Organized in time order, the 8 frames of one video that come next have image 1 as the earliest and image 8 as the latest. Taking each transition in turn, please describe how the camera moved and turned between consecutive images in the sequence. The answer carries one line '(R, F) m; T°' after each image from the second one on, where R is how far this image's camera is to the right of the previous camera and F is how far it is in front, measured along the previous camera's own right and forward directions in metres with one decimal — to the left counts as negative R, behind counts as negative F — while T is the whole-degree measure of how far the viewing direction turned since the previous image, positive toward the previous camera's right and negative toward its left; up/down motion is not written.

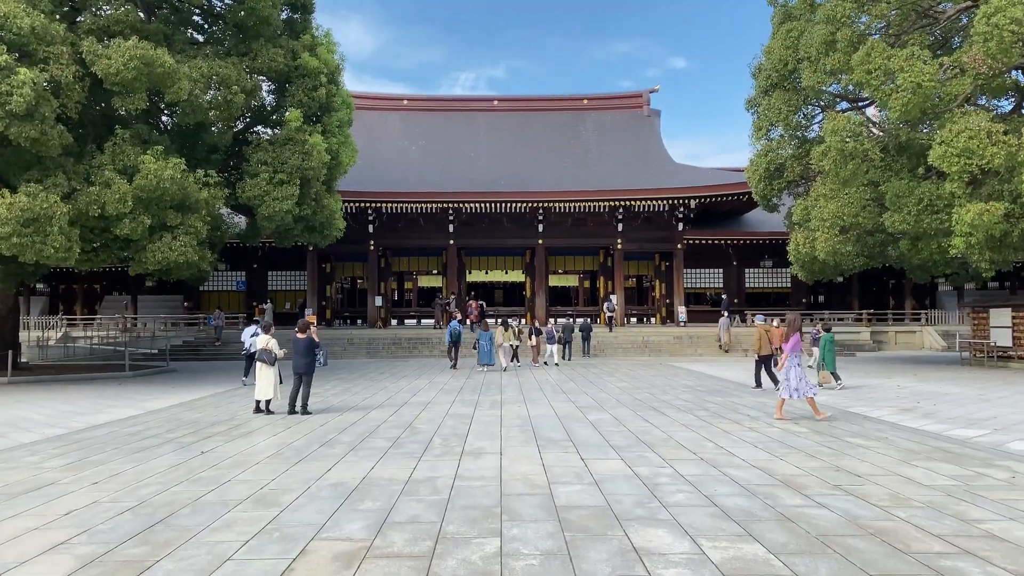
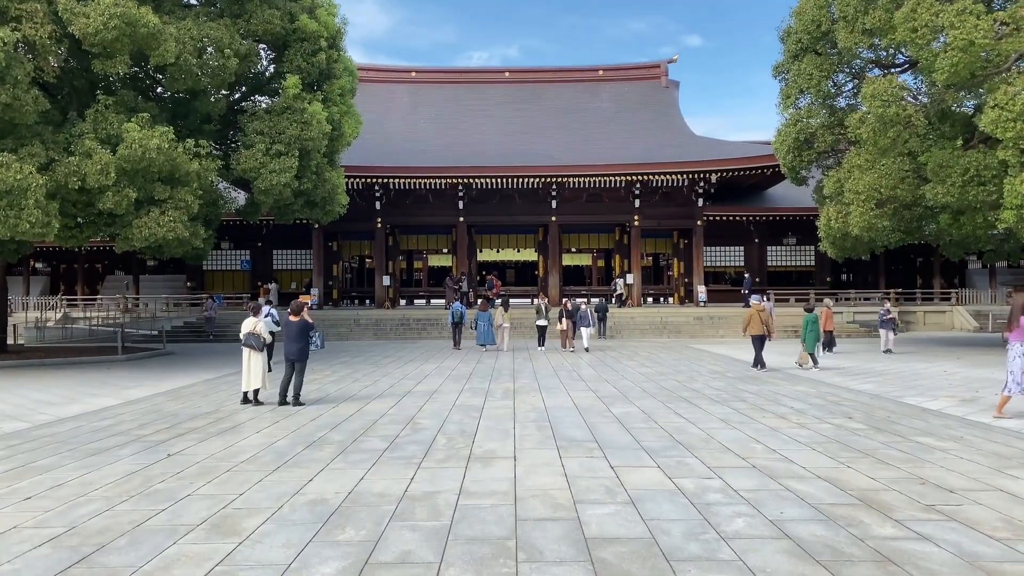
(0.0, +0.8) m; -1°
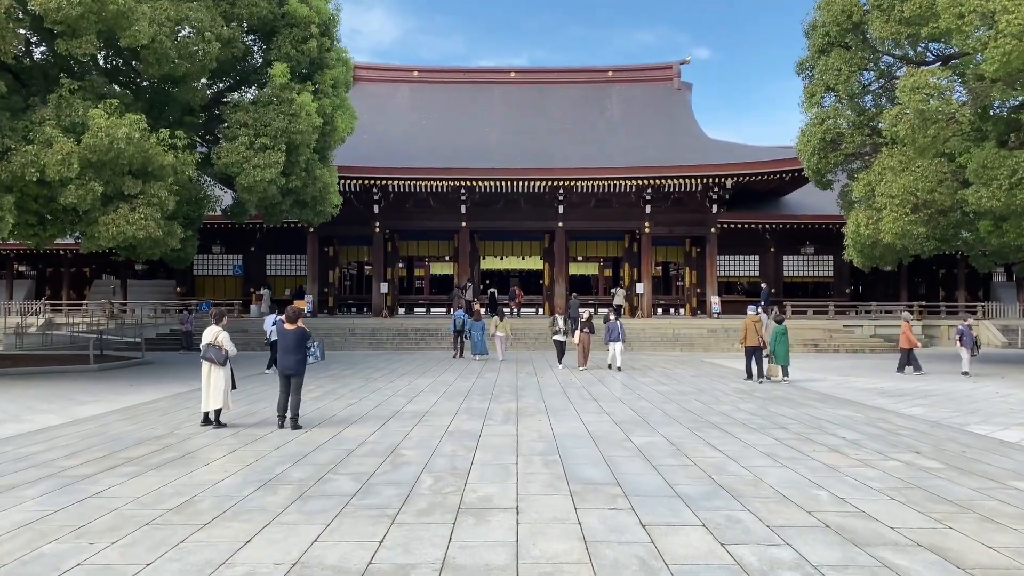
(0.0, +1.0) m; 0°
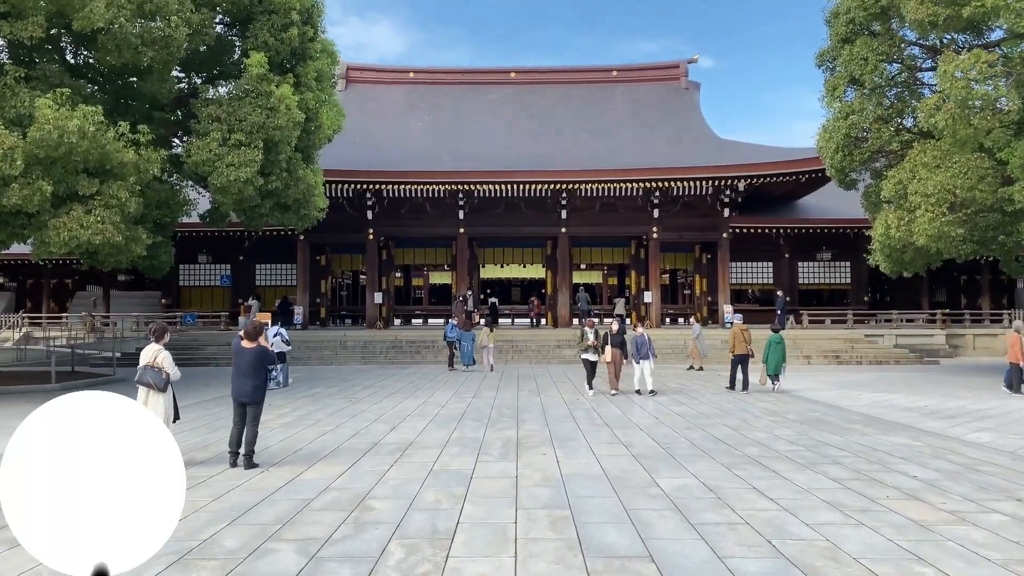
(0.0, +1.0) m; 0°
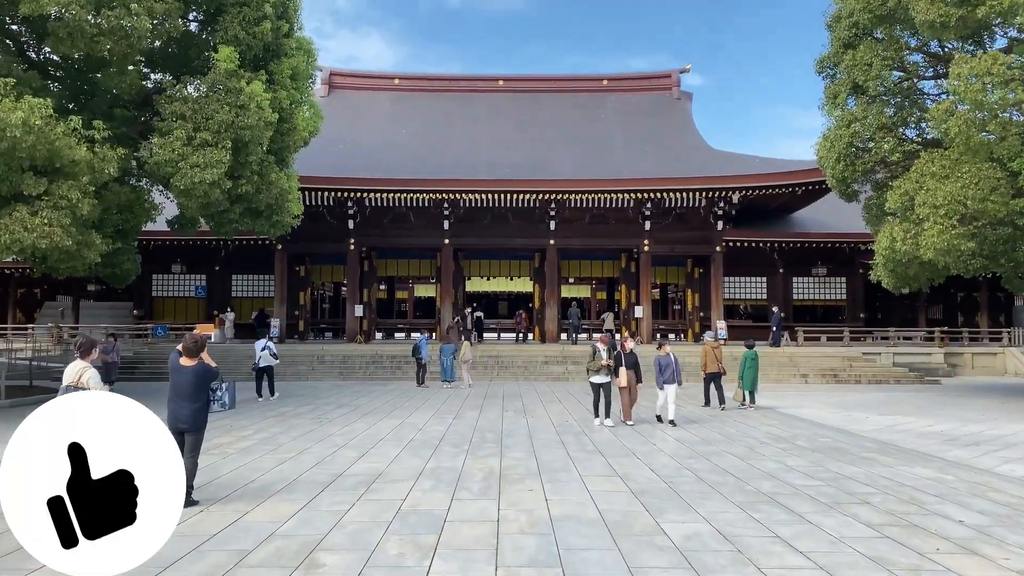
(0.0, +0.7) m; +1°
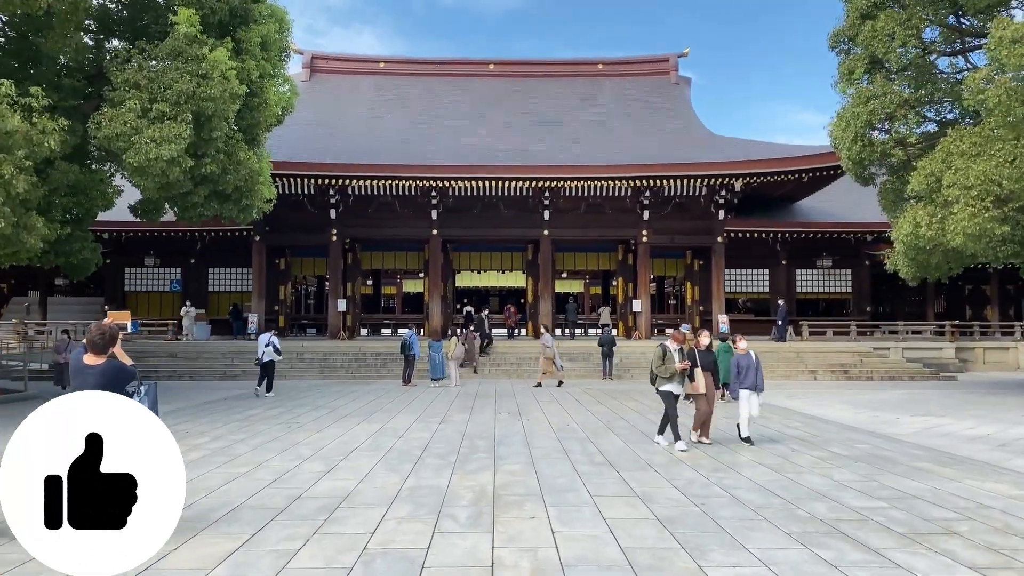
(0.0, +0.9) m; +1°
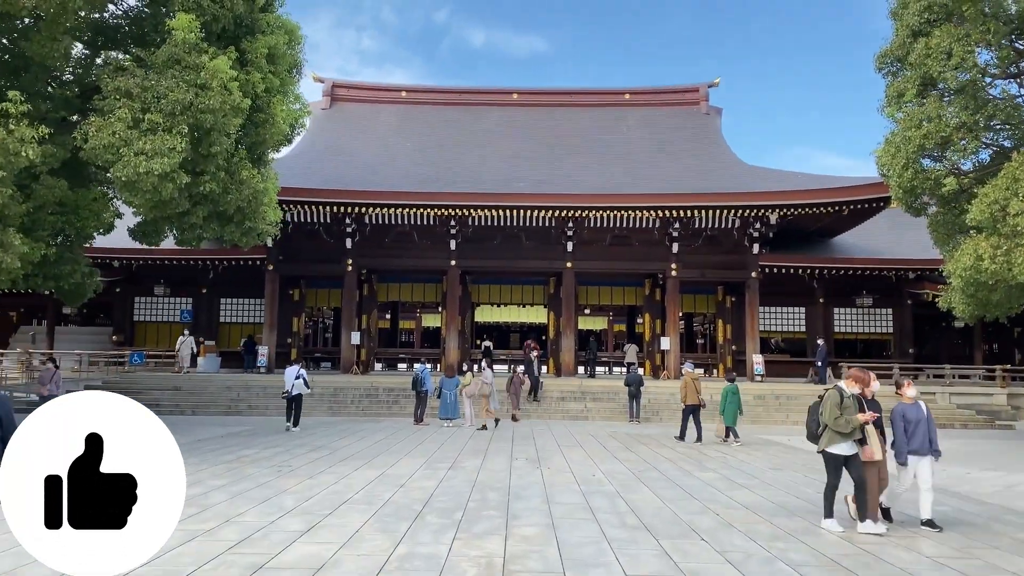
(0.0, +0.8) m; -2°
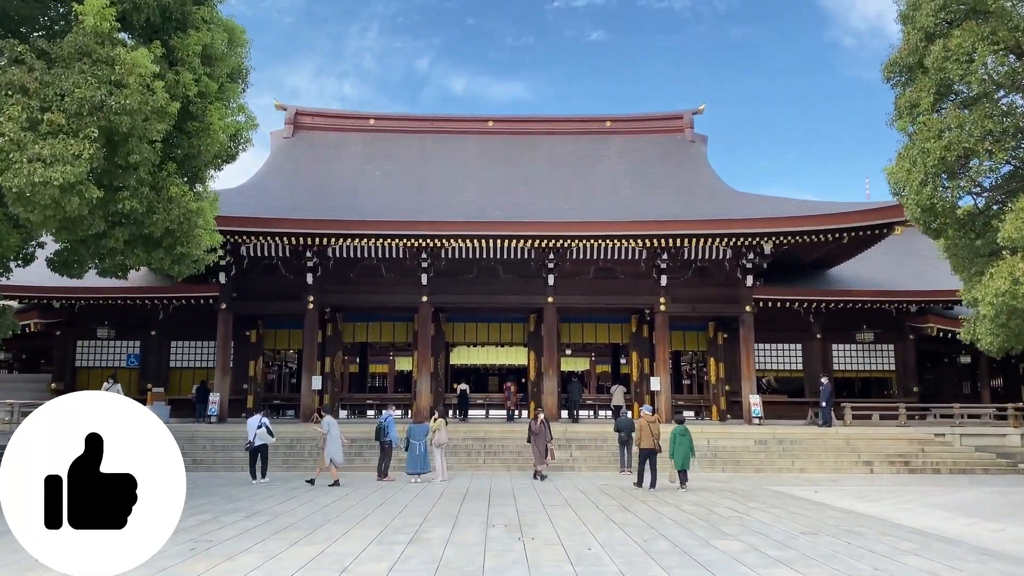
(0.0, +1.3) m; +2°
